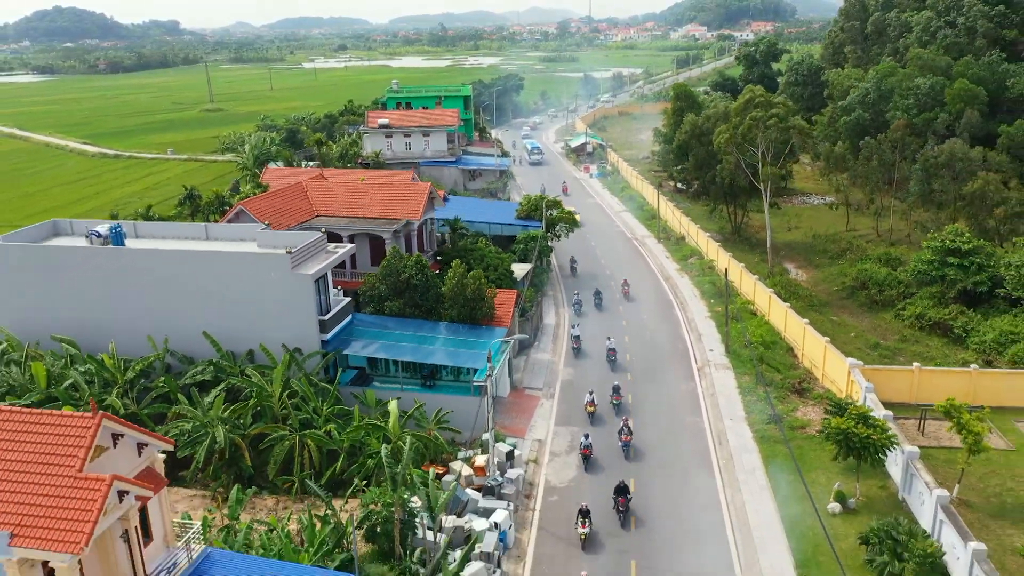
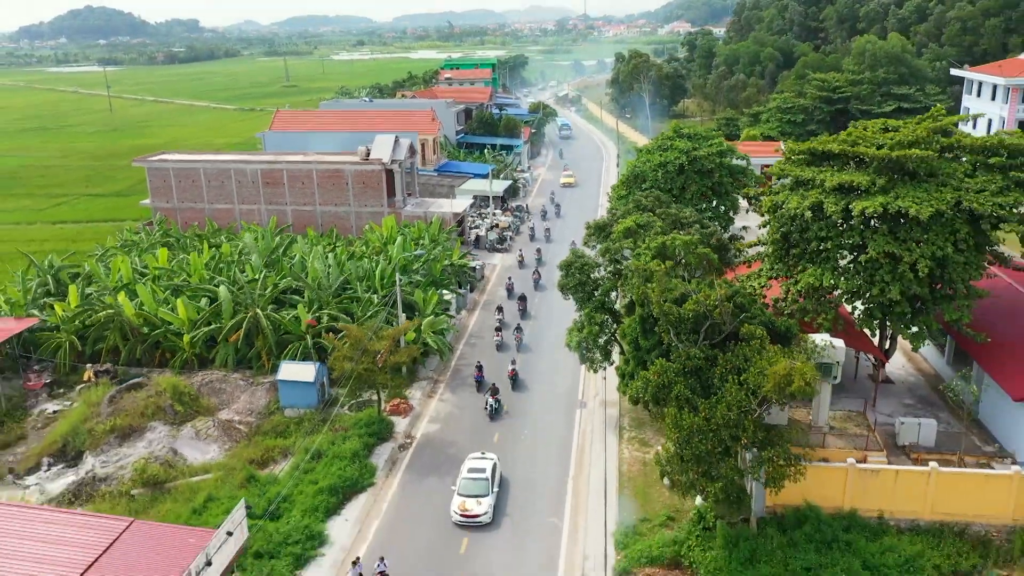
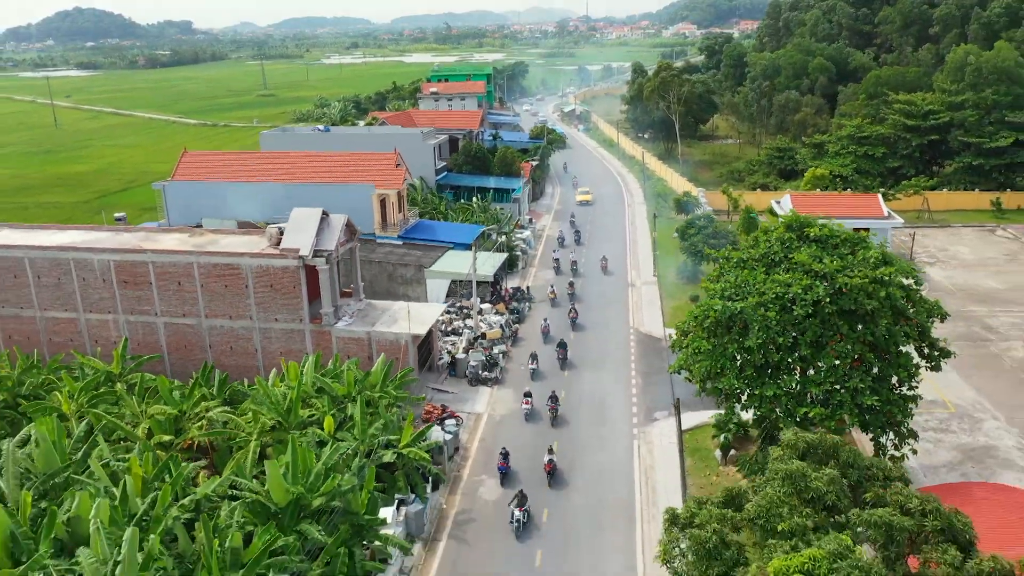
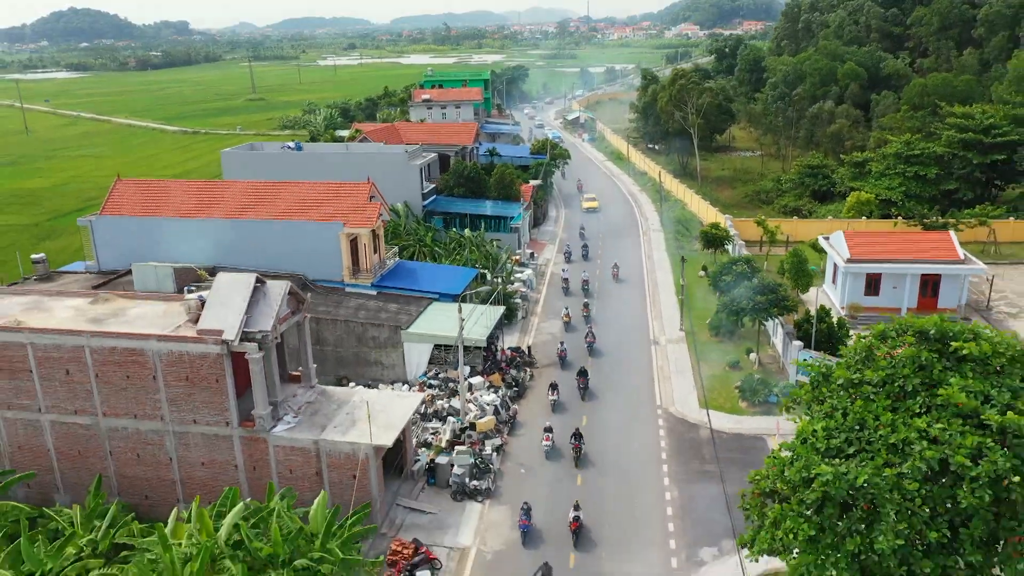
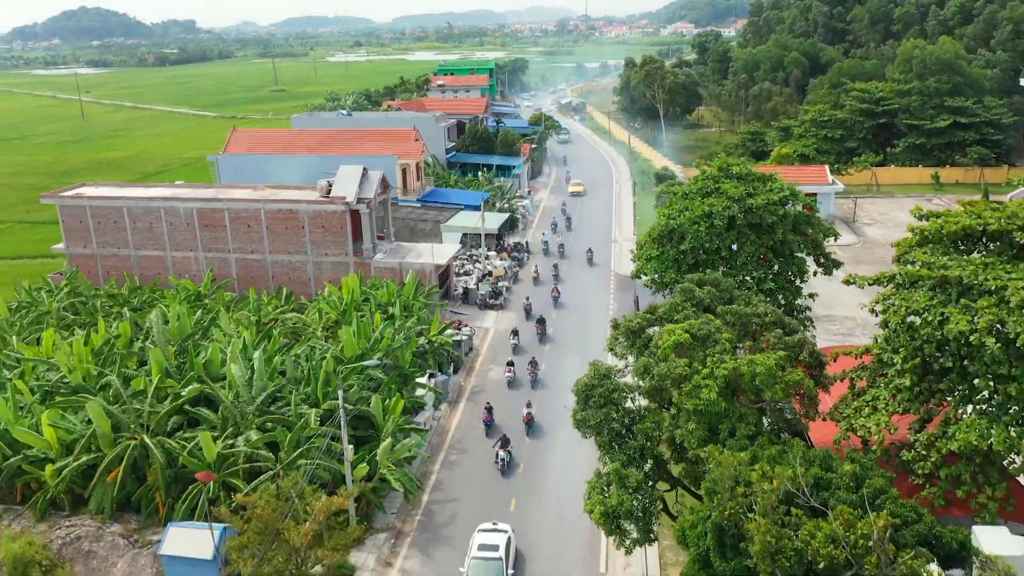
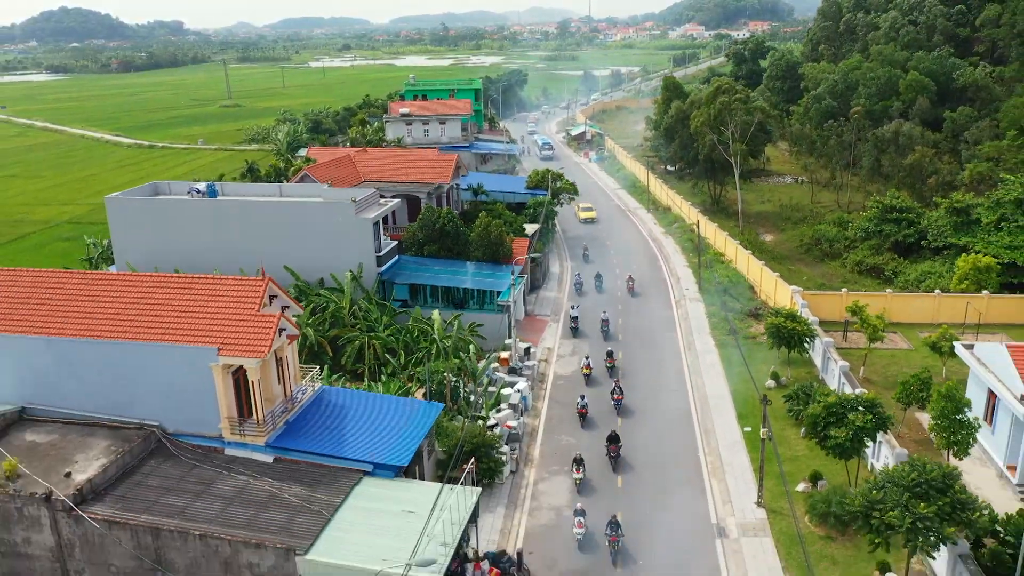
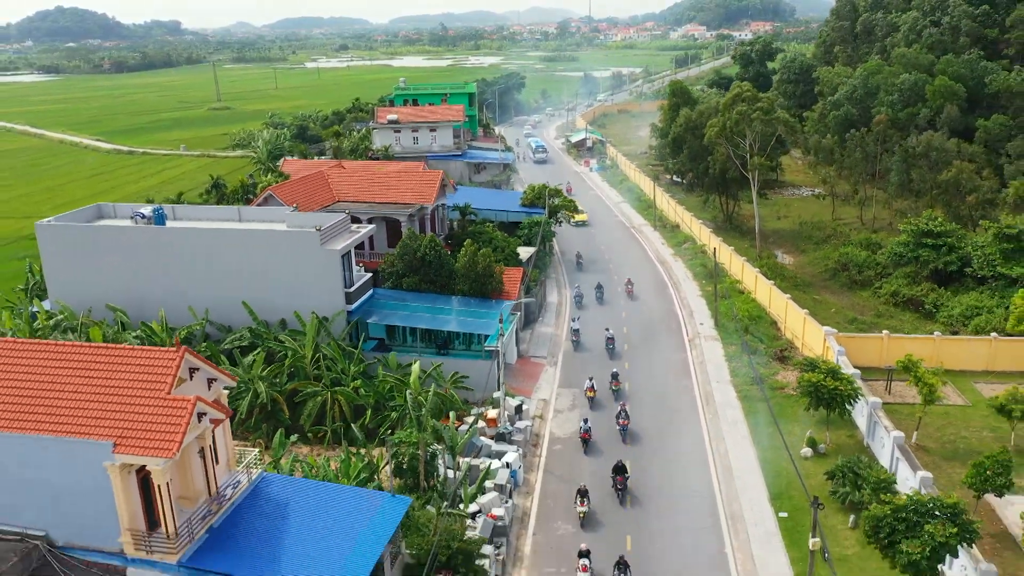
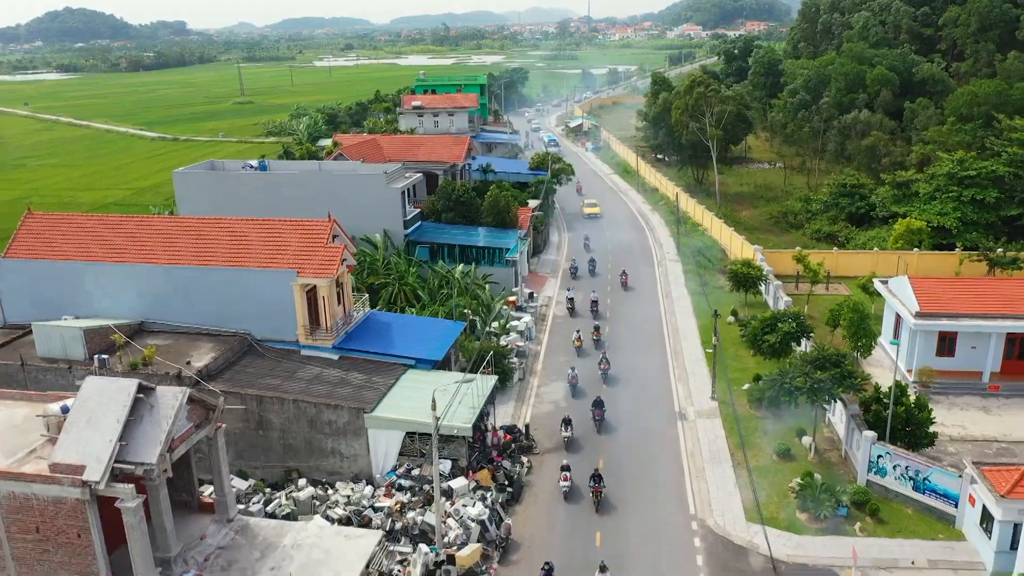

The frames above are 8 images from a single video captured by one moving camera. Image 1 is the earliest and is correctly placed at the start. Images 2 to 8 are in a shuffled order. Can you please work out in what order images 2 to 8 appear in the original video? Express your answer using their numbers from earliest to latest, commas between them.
7, 6, 8, 4, 3, 5, 2
